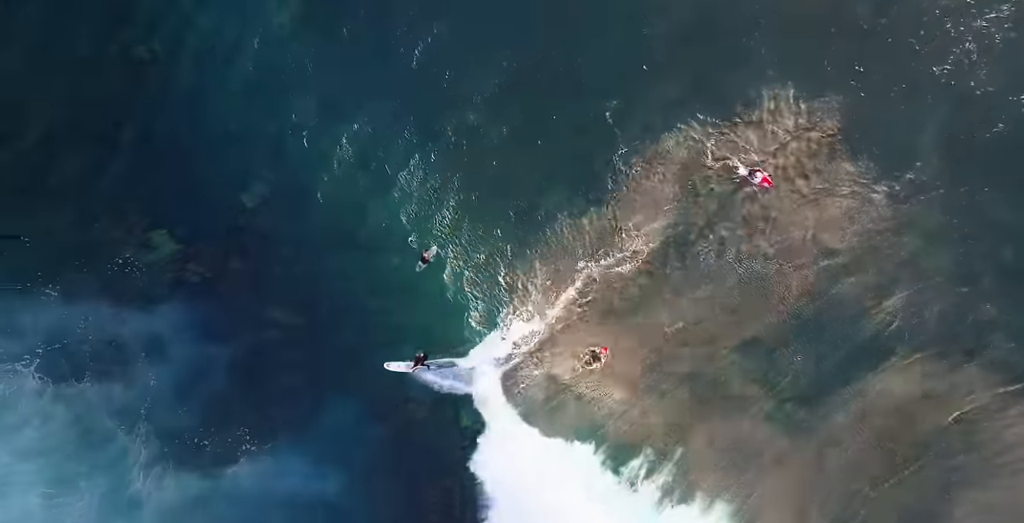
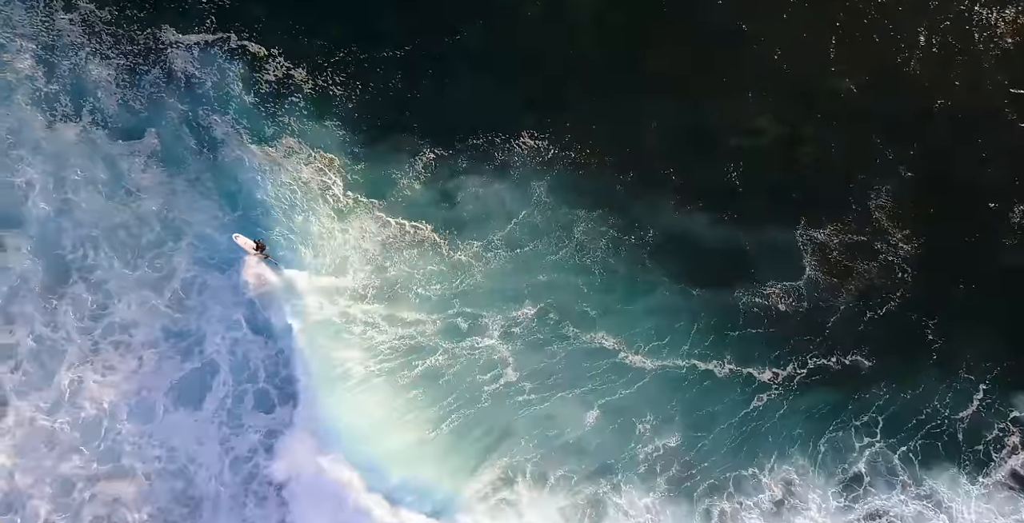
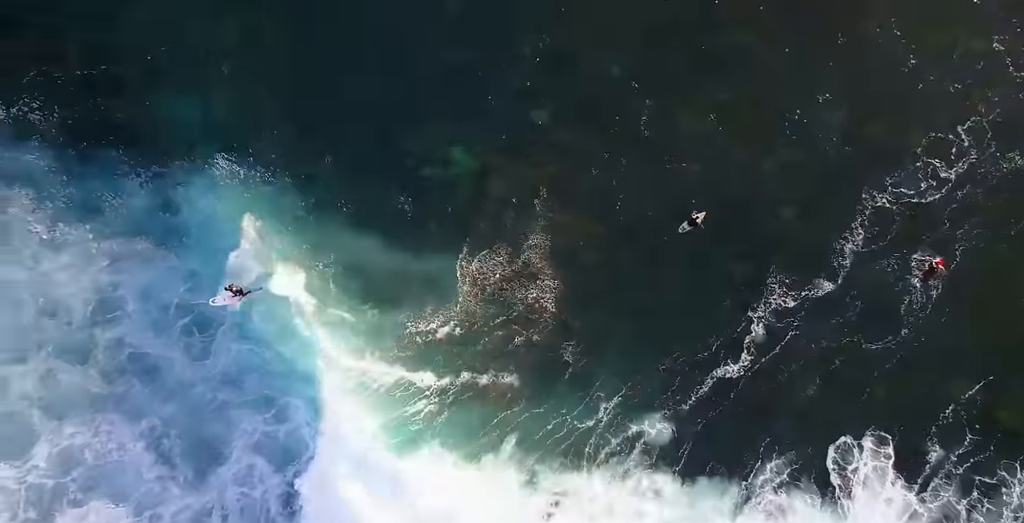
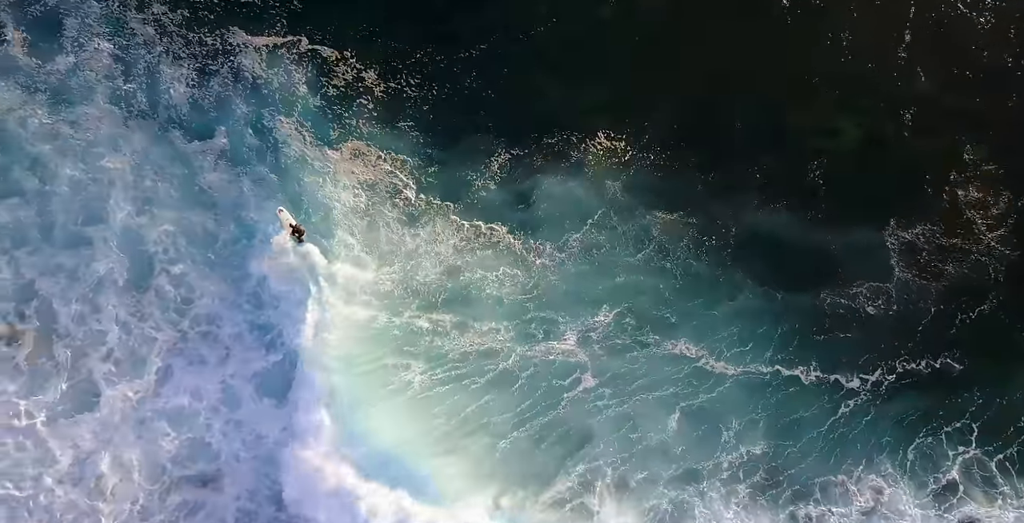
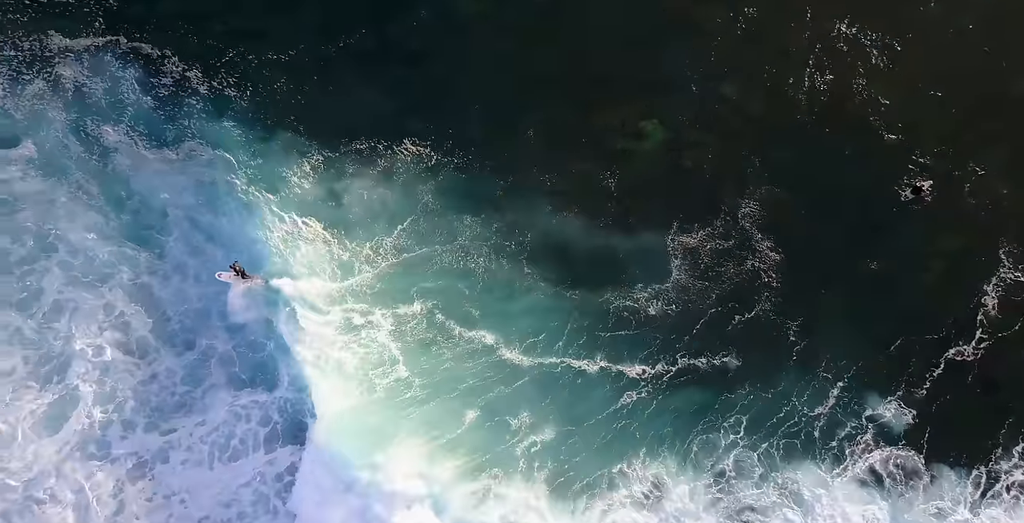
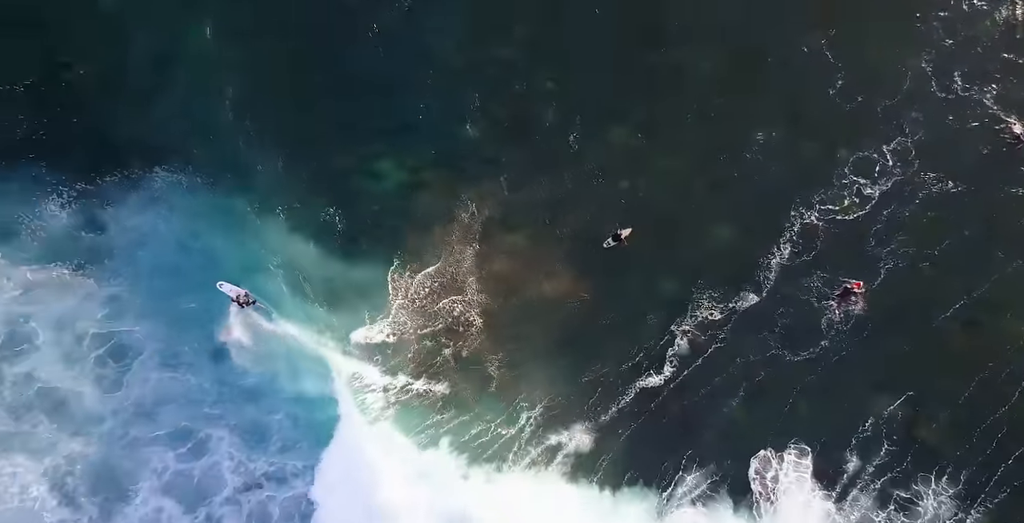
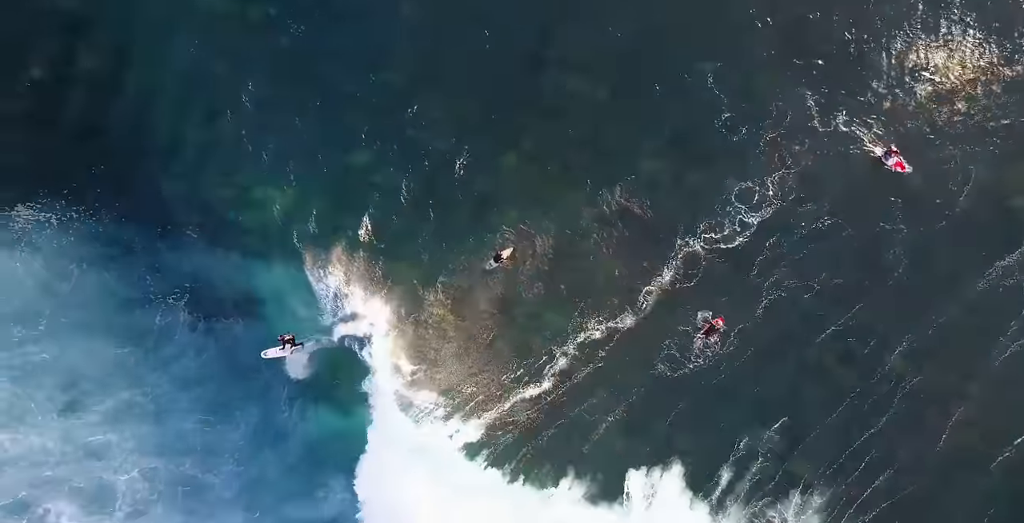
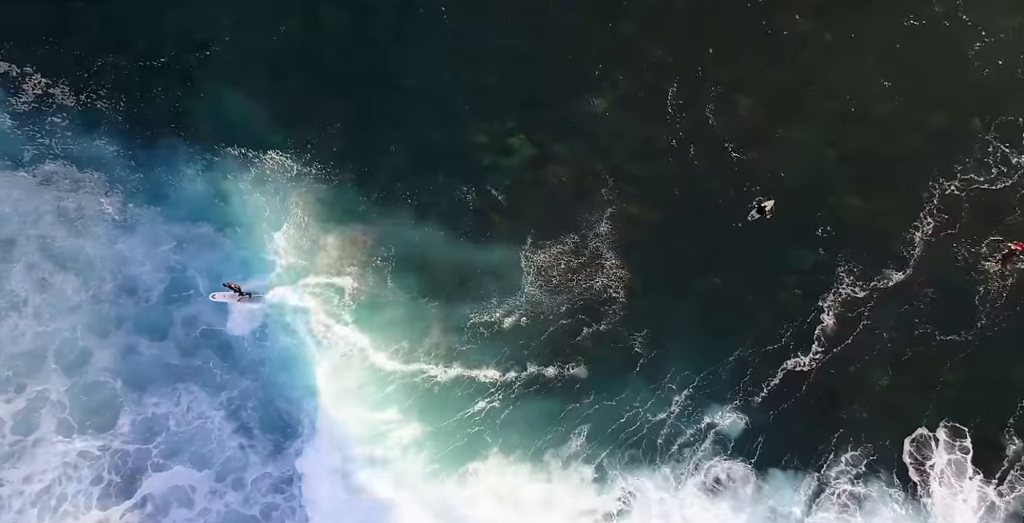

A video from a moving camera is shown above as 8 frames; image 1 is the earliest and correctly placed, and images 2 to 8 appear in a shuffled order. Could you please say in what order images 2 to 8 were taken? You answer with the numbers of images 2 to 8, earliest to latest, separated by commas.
7, 6, 3, 8, 5, 2, 4
